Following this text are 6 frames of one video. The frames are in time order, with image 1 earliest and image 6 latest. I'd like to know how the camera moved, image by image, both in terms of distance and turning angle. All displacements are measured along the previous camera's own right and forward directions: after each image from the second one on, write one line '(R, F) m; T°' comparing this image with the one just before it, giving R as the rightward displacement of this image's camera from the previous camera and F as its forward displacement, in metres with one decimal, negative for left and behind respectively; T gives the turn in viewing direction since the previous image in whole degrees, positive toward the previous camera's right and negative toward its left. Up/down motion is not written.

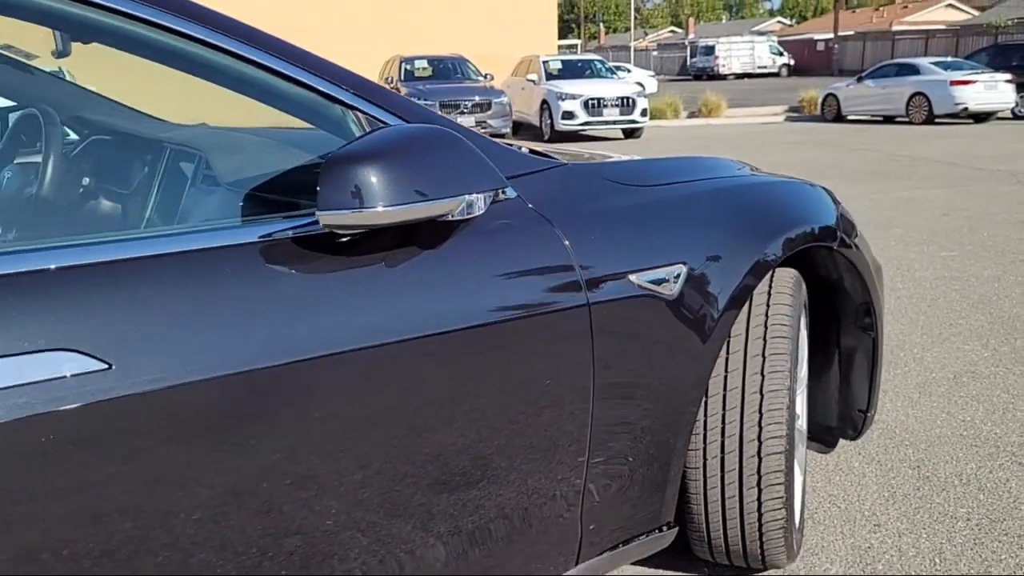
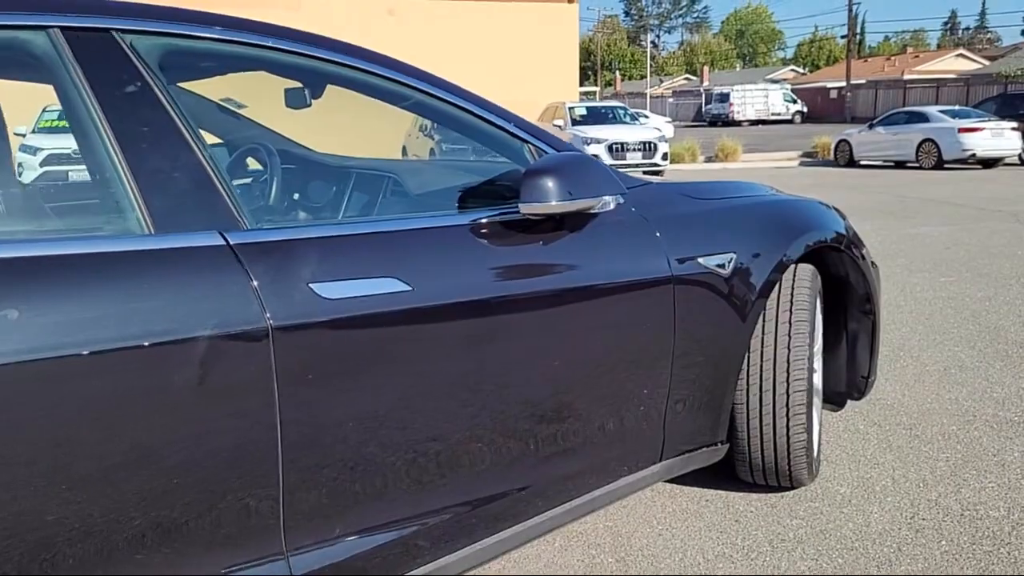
(-0.3, -0.8) m; -1°
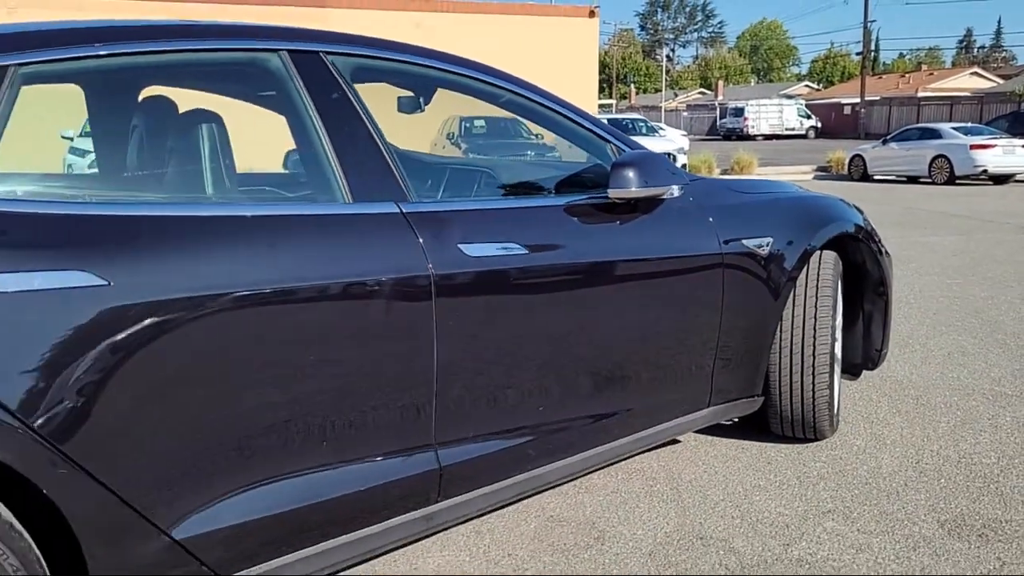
(-0.2, -0.6) m; -1°
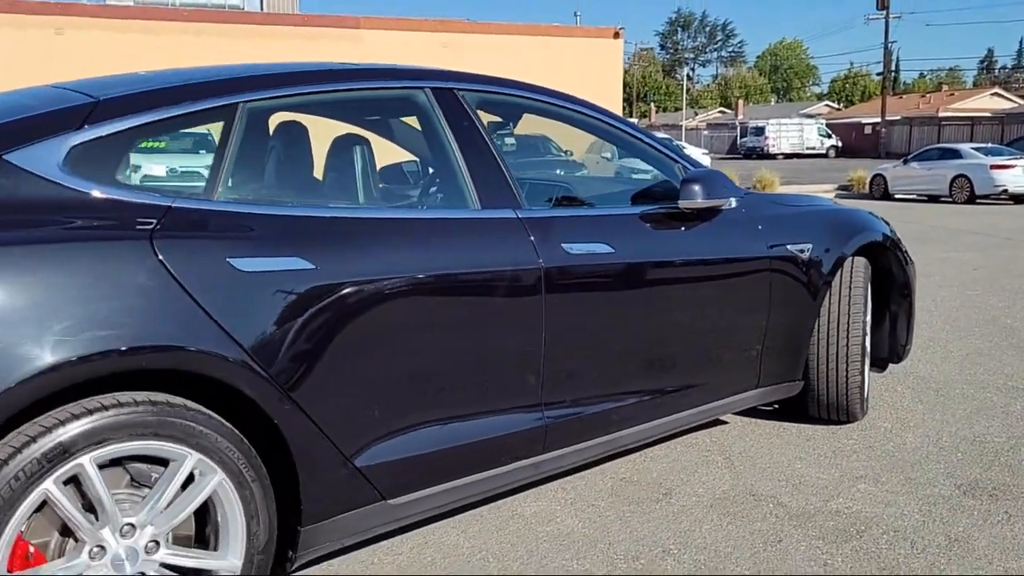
(-0.3, -0.6) m; -1°
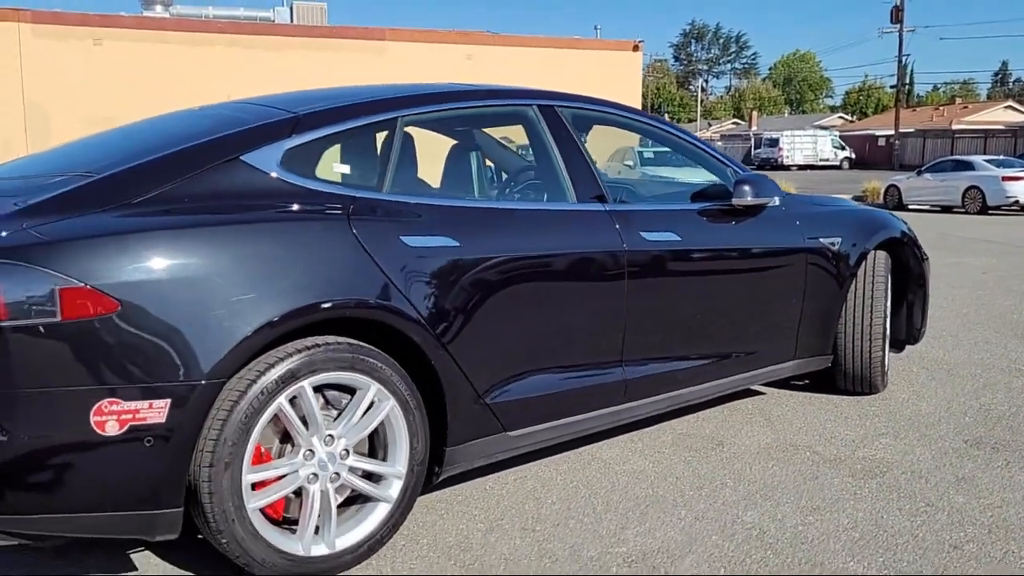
(-0.3, -0.7) m; -1°
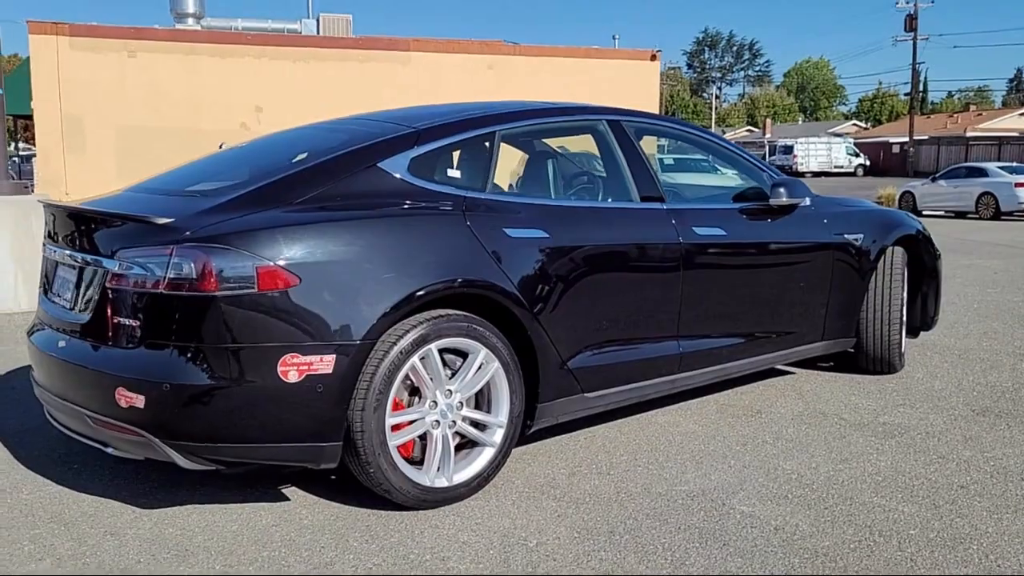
(-0.3, -0.6) m; -1°
